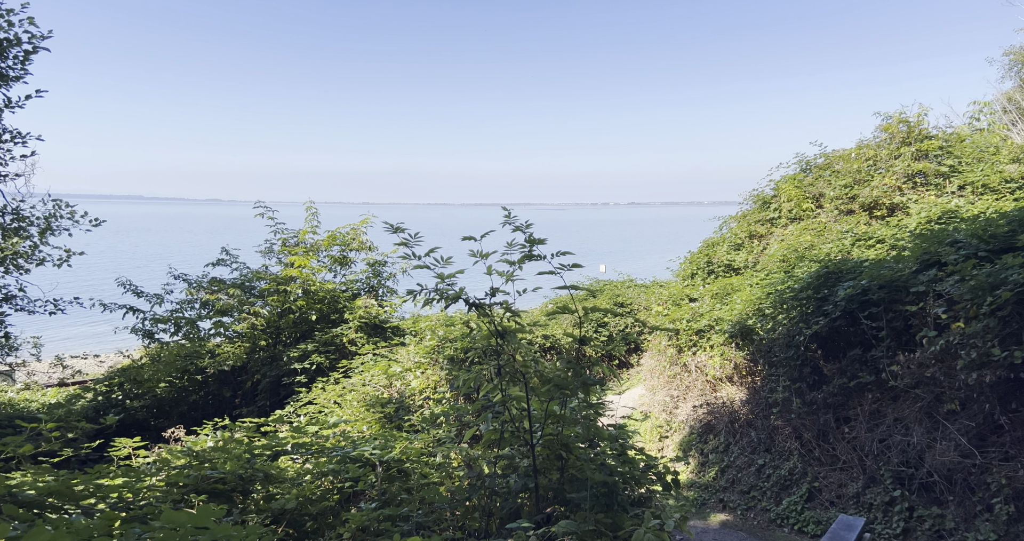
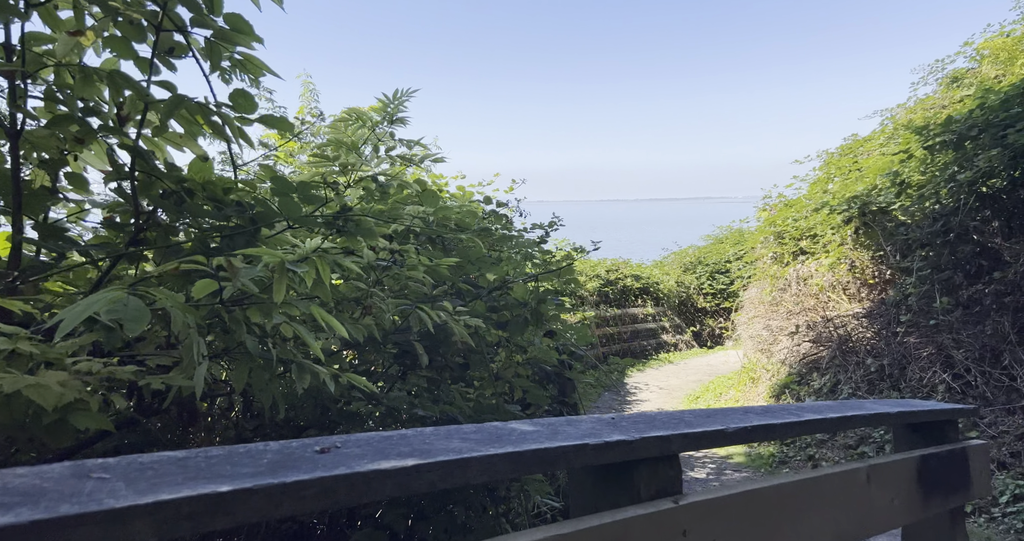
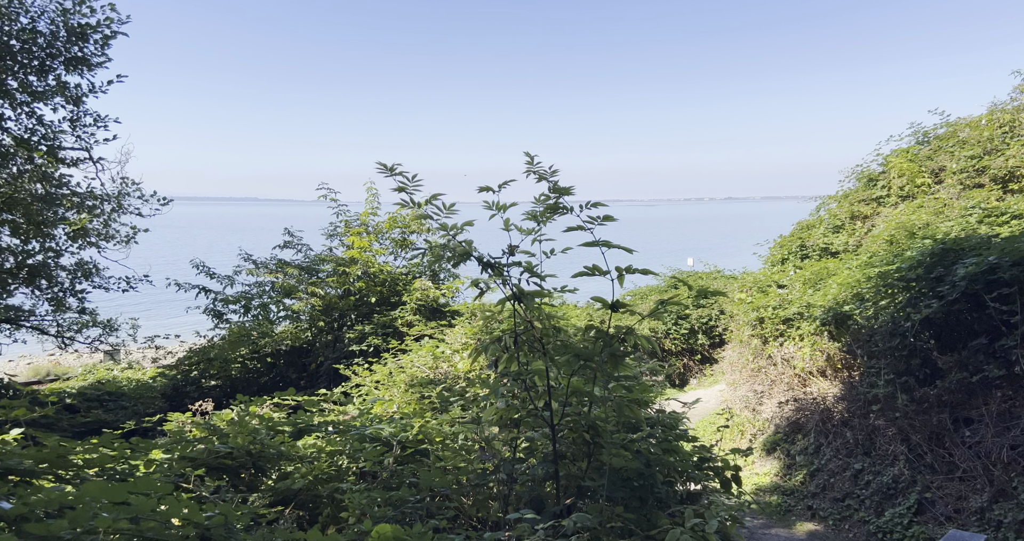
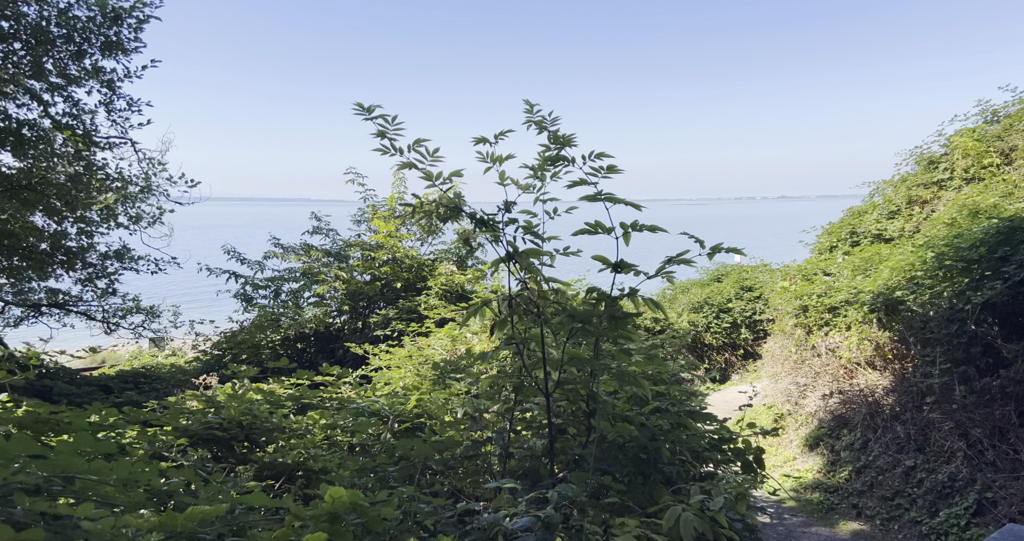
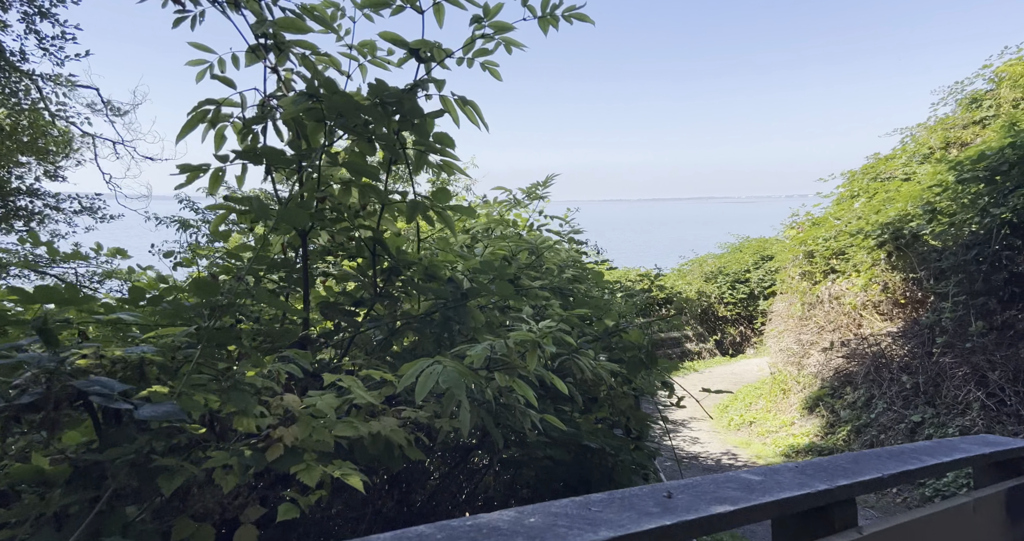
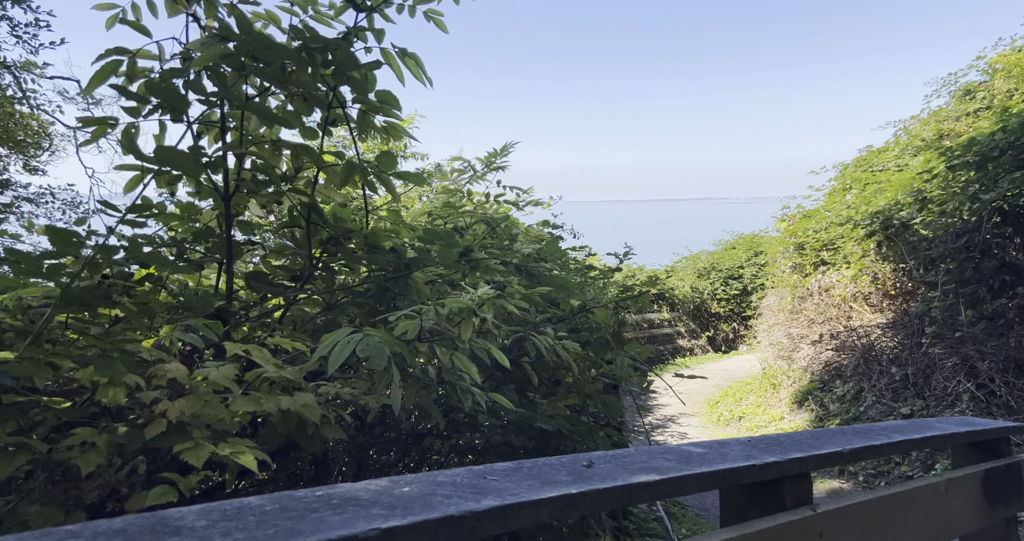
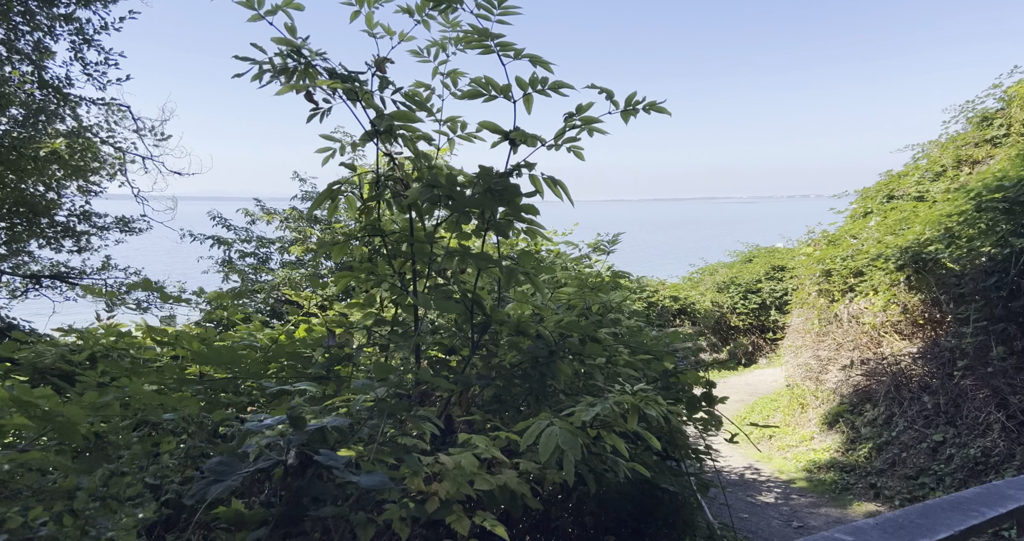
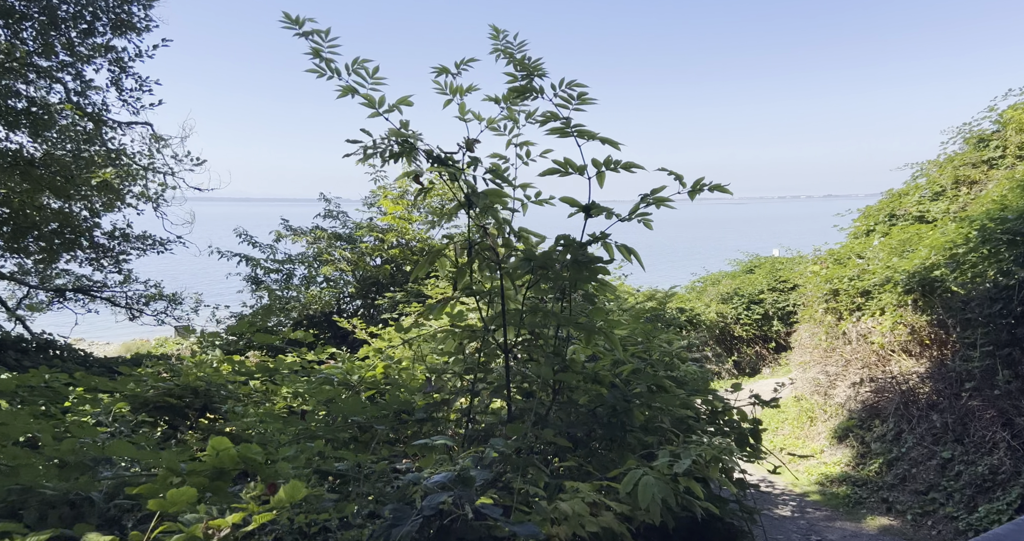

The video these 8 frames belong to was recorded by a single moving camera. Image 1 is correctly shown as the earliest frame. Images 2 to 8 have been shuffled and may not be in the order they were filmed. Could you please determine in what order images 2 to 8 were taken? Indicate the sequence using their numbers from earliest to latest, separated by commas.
3, 4, 8, 7, 5, 6, 2
